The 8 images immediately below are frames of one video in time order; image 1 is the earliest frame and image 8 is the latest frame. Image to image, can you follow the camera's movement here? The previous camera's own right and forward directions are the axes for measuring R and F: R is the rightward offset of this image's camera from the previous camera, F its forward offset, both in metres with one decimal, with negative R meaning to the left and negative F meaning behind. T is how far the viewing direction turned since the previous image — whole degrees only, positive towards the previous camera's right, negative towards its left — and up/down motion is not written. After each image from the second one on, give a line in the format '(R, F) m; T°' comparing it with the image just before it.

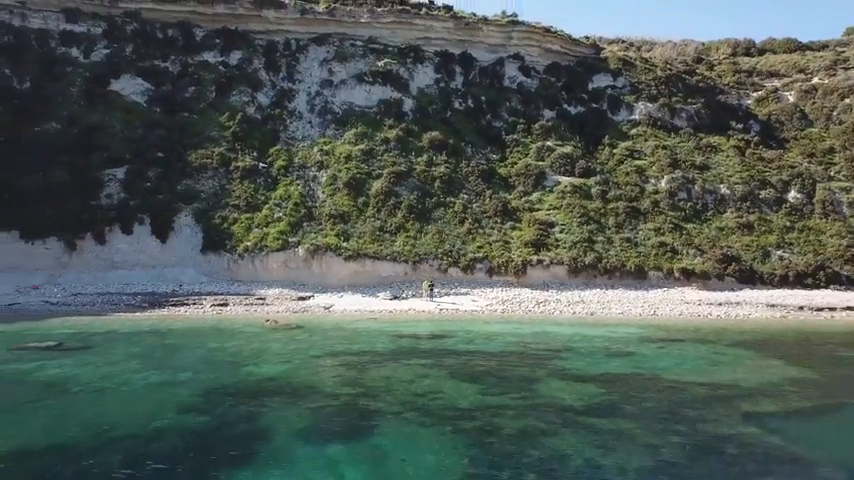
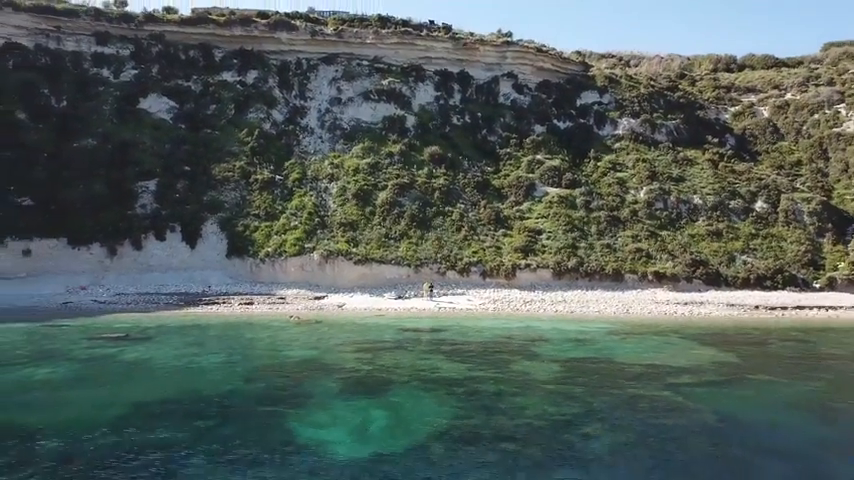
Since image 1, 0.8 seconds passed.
(0.0, -3.0) m; 0°
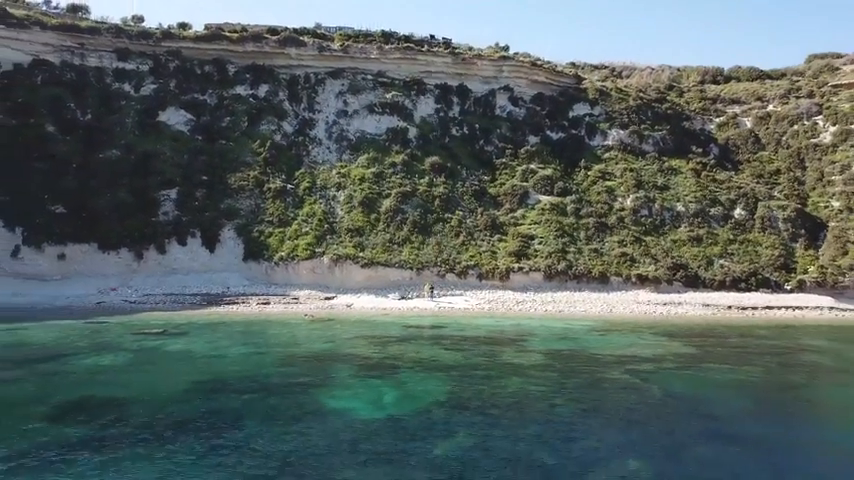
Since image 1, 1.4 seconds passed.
(0.0, -2.3) m; 0°
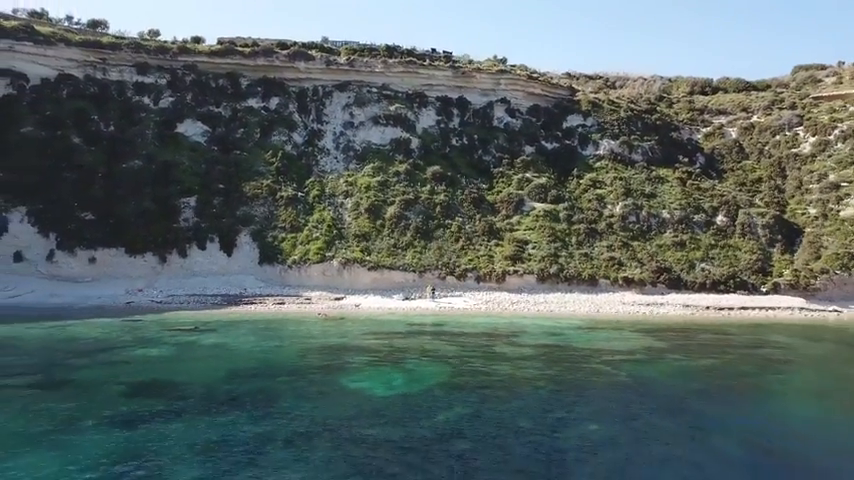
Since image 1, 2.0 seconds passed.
(-0.1, -2.3) m; 0°
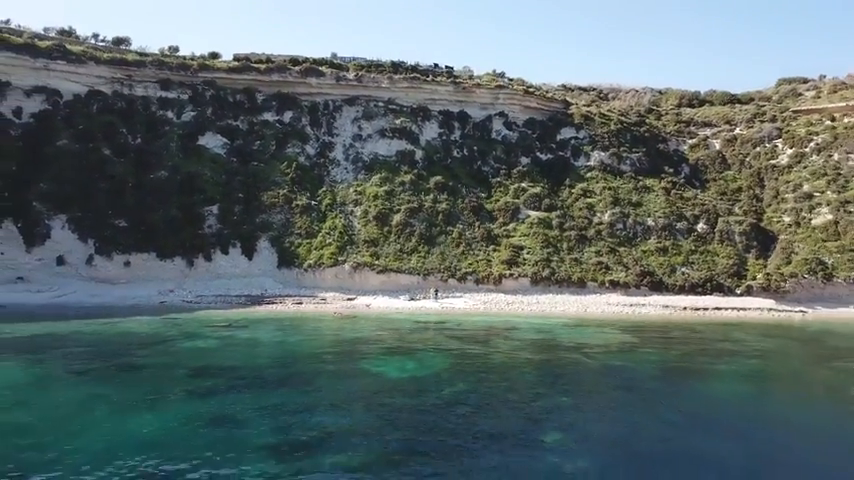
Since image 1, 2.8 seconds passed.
(-0.2, -3.0) m; 0°
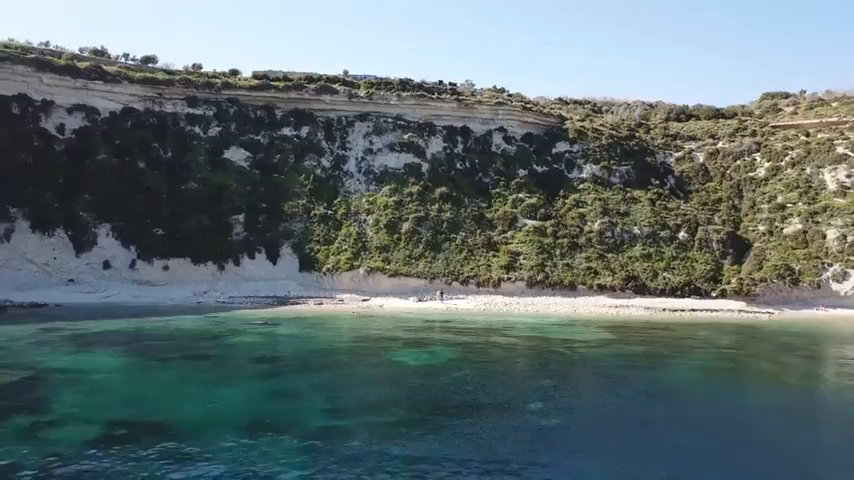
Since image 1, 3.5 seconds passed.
(-0.3, -3.9) m; 0°
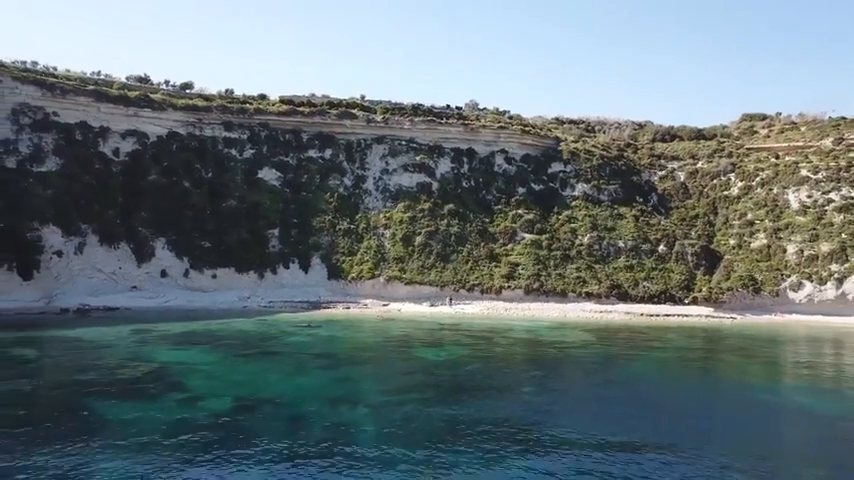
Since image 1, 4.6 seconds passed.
(-0.7, -6.0) m; 0°
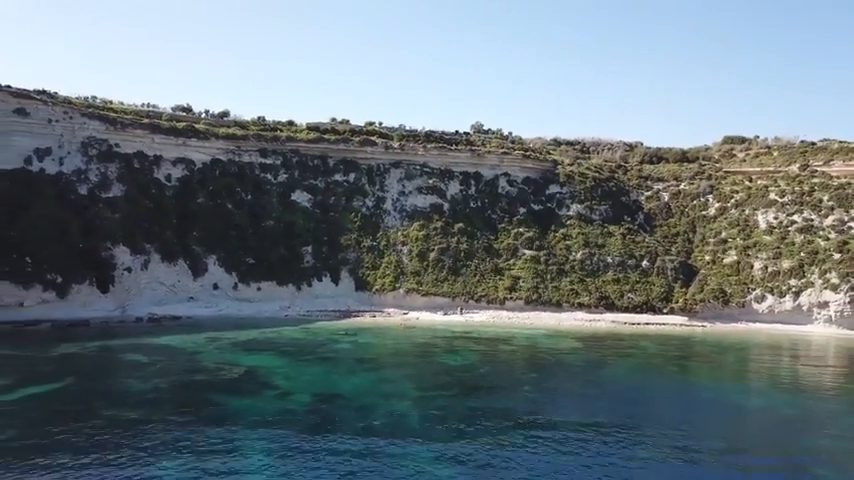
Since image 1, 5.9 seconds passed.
(-0.9, -7.0) m; 0°
